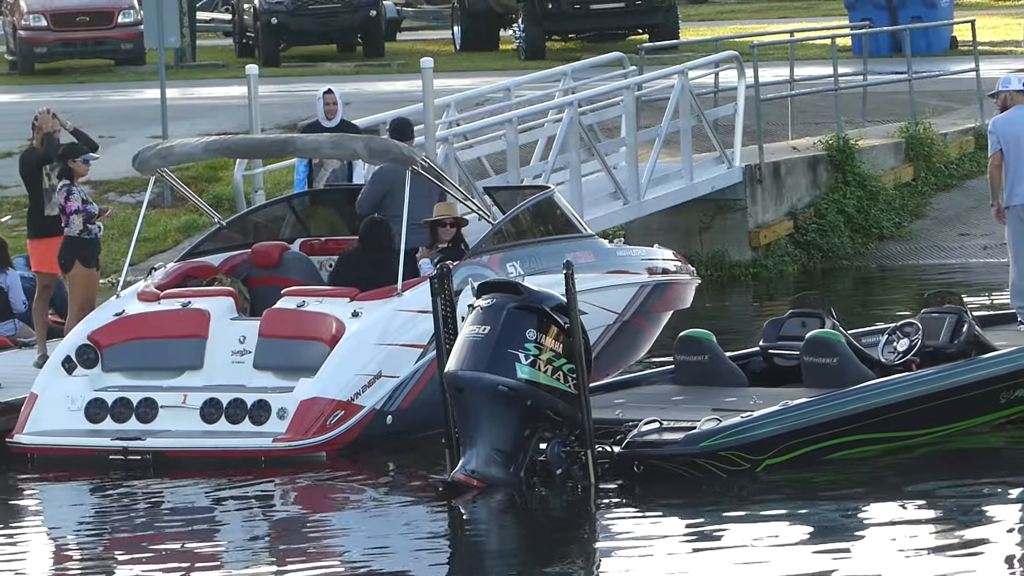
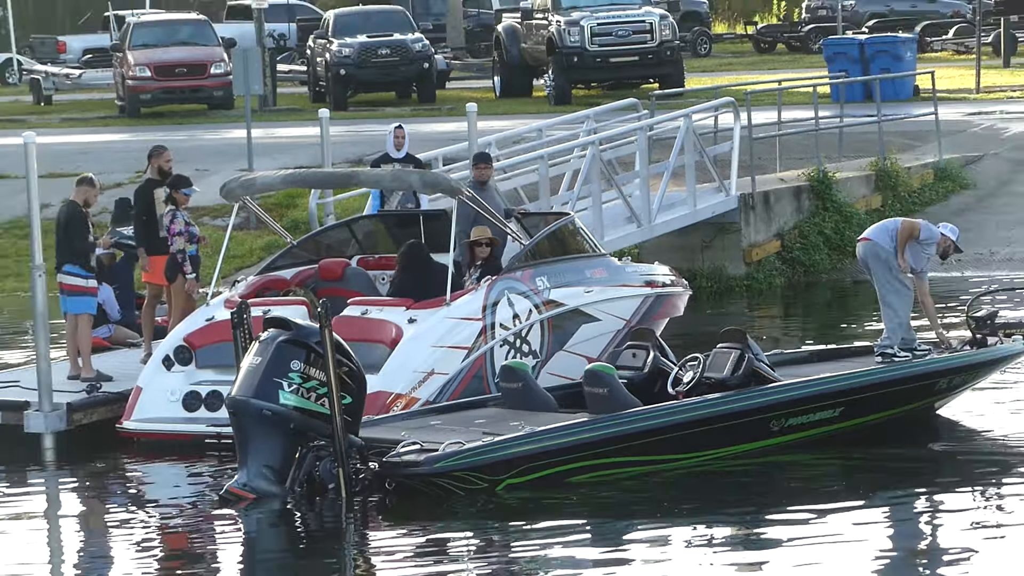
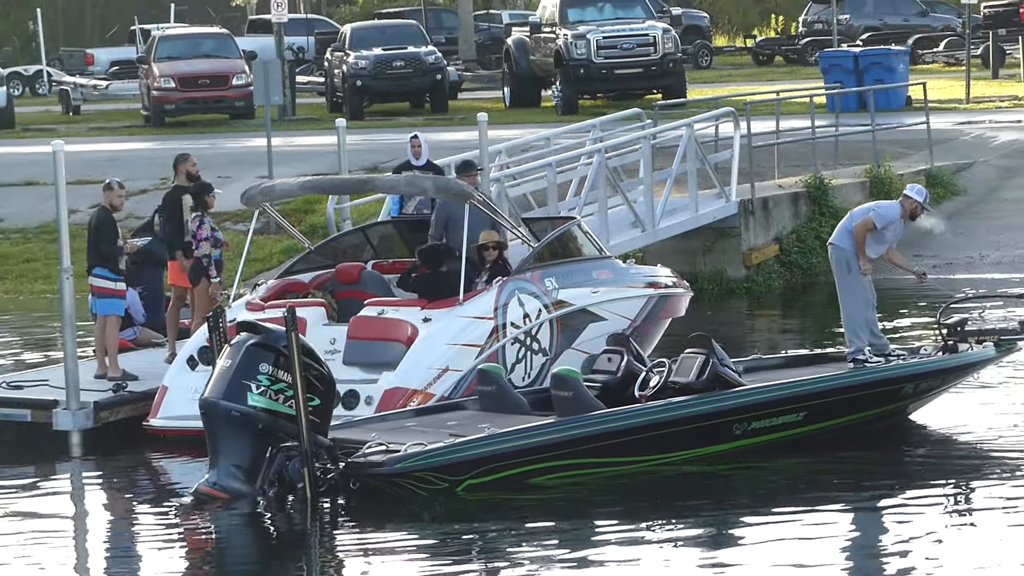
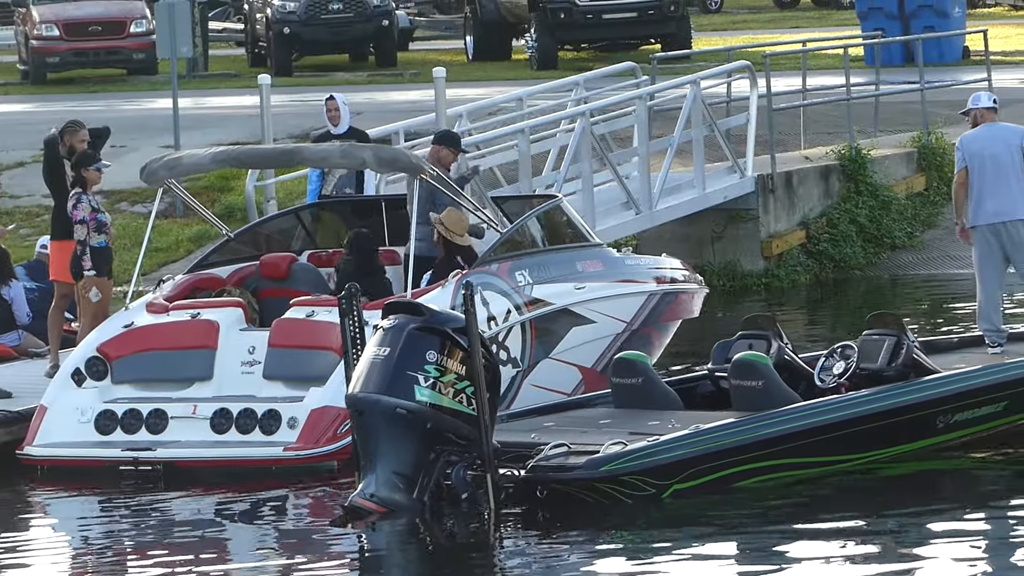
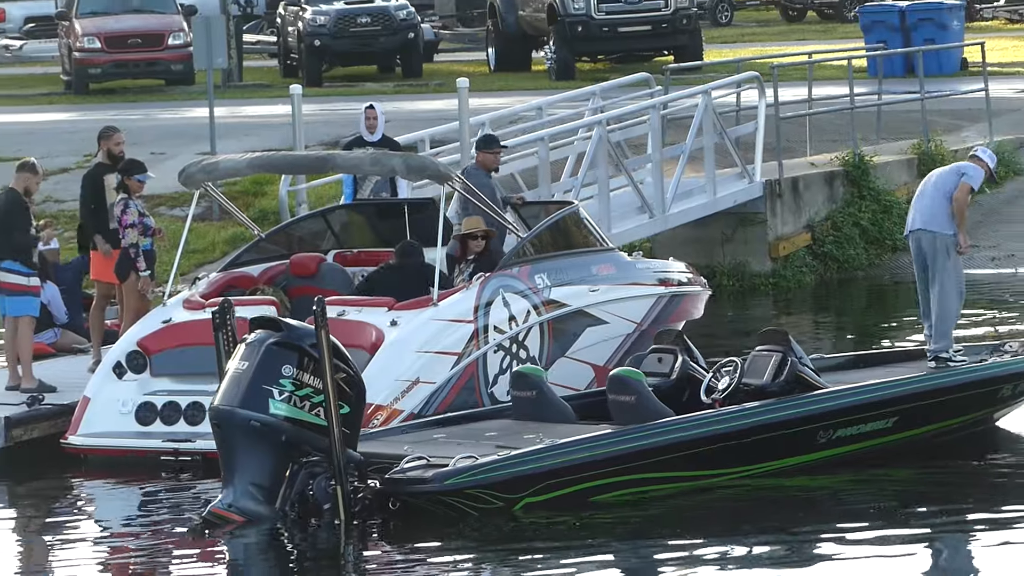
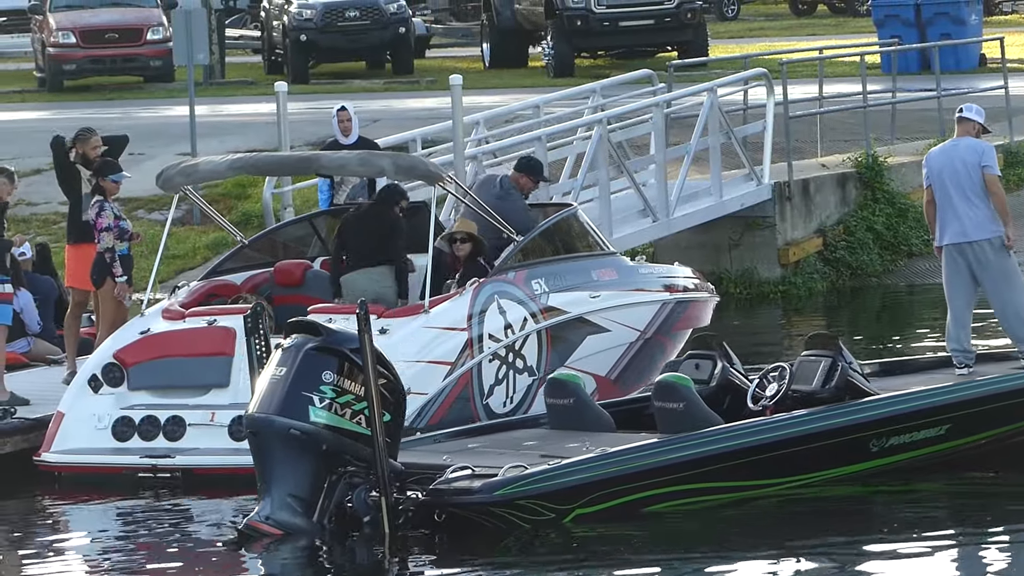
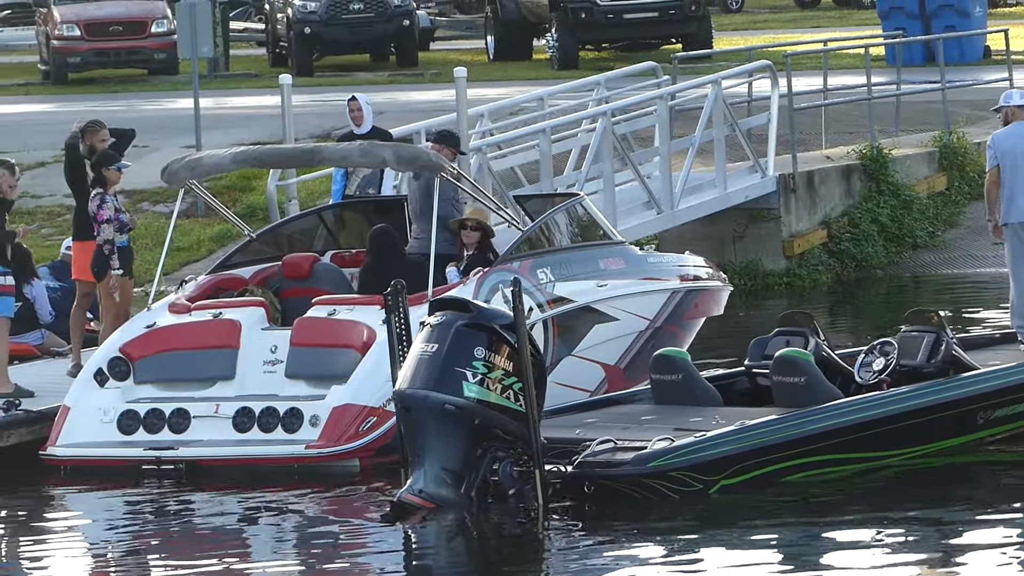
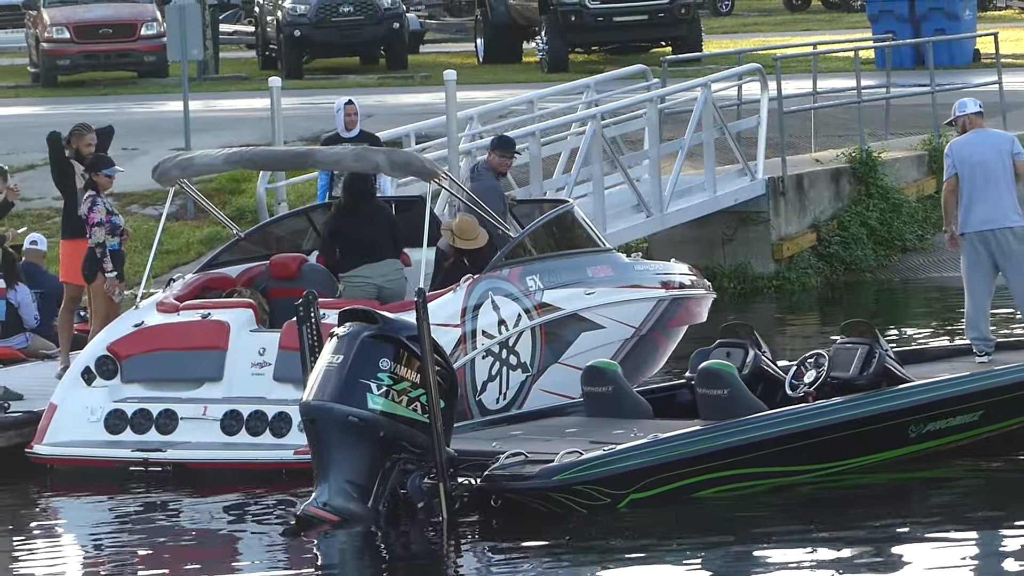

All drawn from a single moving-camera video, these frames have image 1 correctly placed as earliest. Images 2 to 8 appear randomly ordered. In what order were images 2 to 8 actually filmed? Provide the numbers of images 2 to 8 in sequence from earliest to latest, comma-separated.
7, 4, 8, 6, 5, 2, 3
